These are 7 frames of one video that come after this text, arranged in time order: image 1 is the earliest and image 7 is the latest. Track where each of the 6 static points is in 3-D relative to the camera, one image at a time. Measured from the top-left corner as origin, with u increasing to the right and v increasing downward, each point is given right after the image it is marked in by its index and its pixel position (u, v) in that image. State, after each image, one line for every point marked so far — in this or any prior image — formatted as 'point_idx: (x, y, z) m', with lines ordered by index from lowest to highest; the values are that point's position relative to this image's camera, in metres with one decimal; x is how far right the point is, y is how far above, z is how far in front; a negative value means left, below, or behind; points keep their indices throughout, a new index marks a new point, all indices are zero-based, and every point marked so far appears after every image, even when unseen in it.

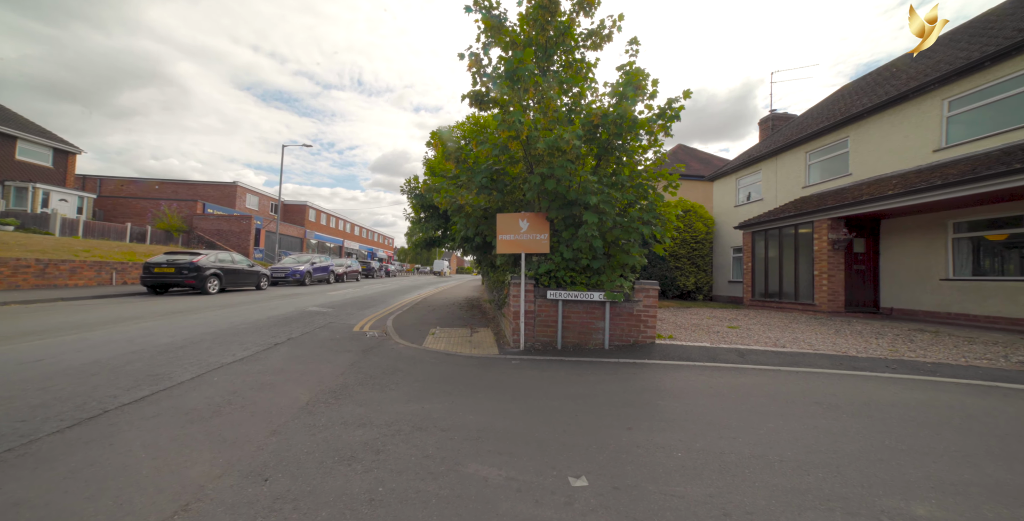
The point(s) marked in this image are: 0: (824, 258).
0: (+10.3, +0.1, +12.5) m
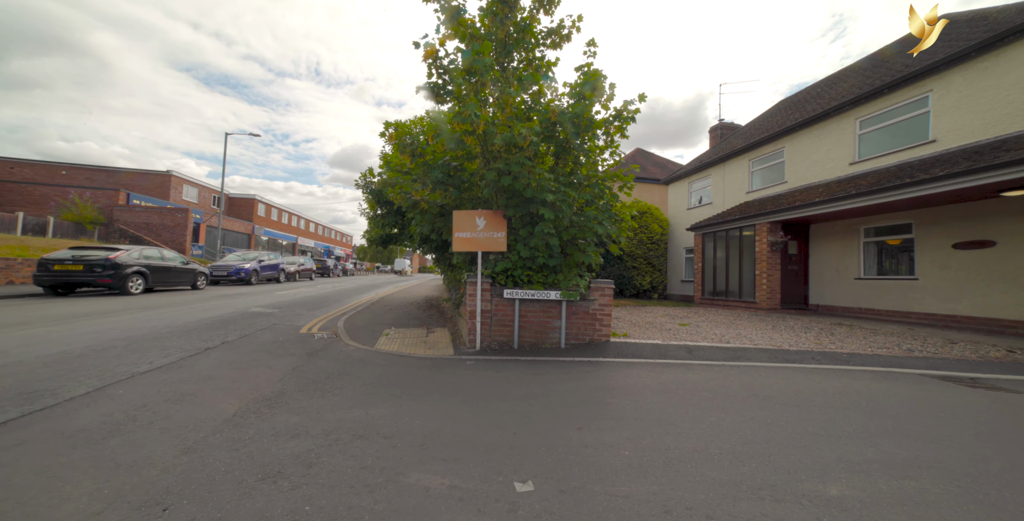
0: (+8.9, +0.1, +13.3) m
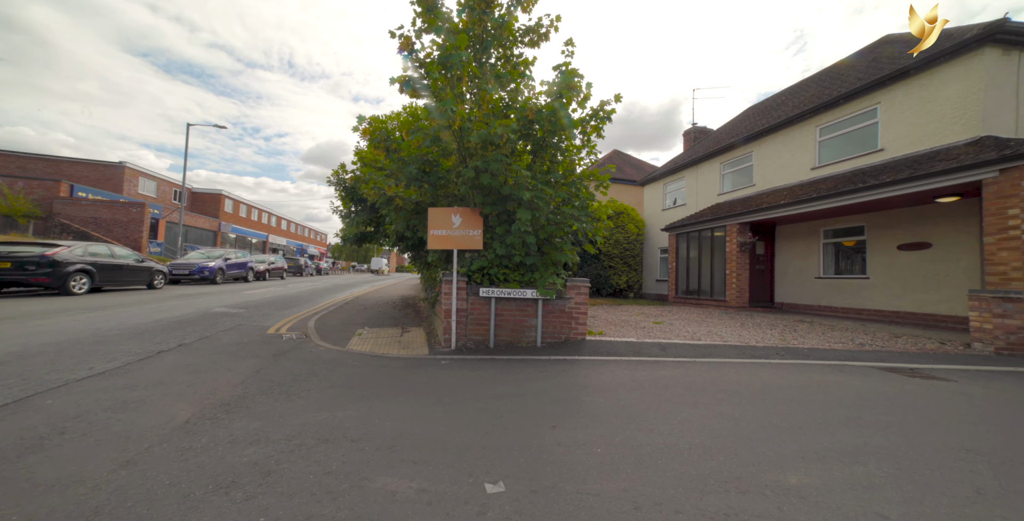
0: (+8.1, +0.1, +13.8) m
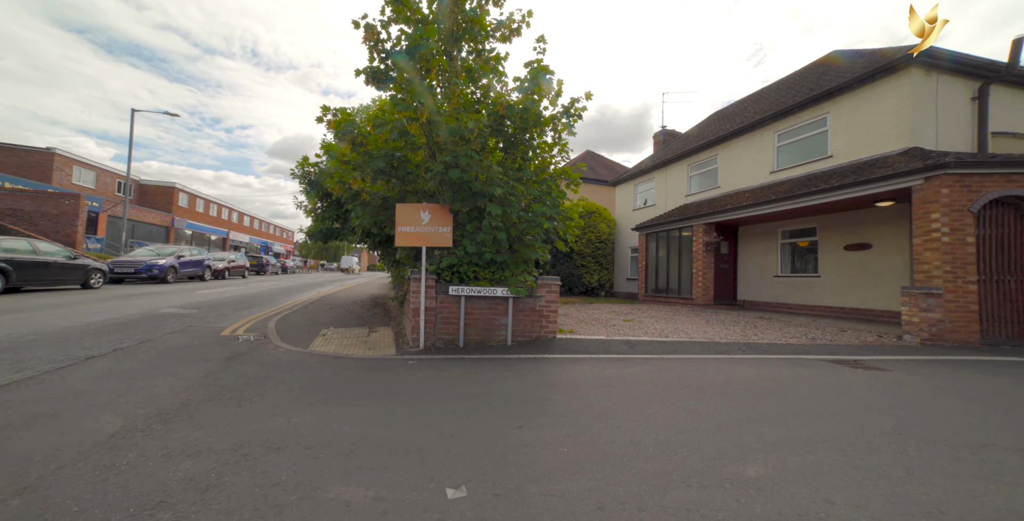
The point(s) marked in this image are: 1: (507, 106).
0: (+7.1, +0.1, +14.2) m
1: (-0.1, +2.4, +5.8) m
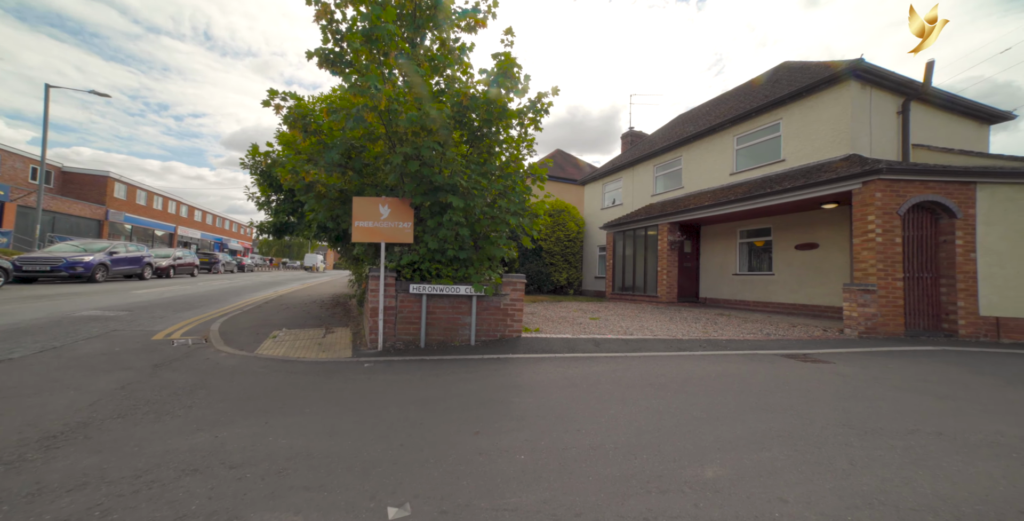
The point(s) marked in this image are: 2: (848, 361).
0: (+5.9, +0.2, +14.6) m
1: (-0.6, +2.4, +5.6) m
2: (+5.7, -1.7, +6.4) m
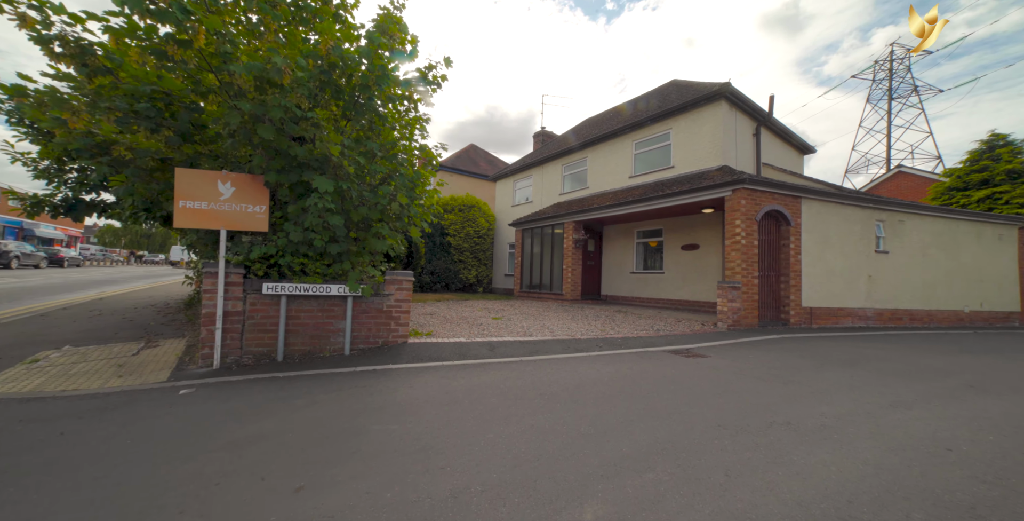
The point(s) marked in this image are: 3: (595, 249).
0: (+2.2, +0.3, +14.8) m
1: (-2.1, +2.5, +4.6) m
2: (+3.8, -1.7, +6.9) m
3: (+3.4, +0.5, +15.7) m
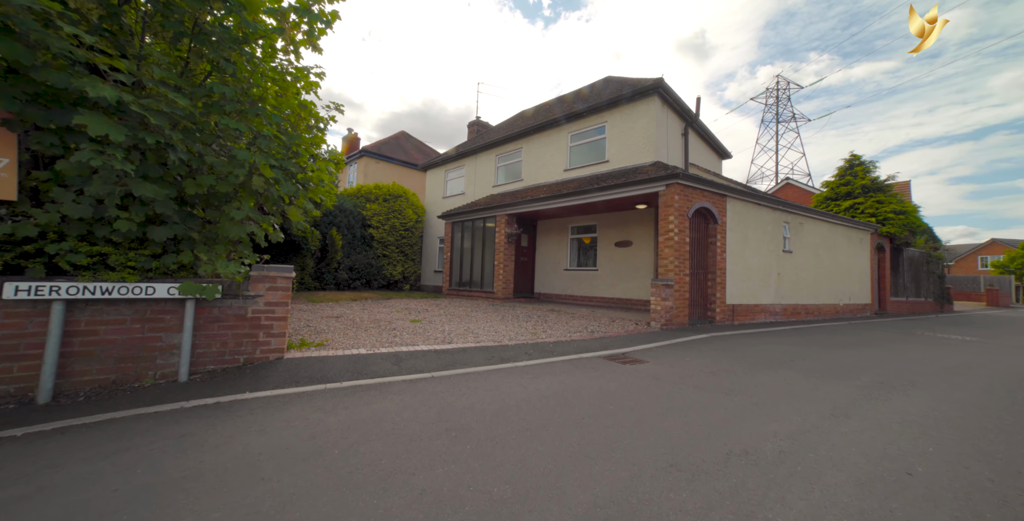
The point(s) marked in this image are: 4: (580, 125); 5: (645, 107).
0: (-0.4, +0.4, +13.9) m
1: (-2.9, +2.6, +3.1) m
2: (+2.5, -1.7, +6.3) m
3: (+0.6, +0.6, +15.0) m
4: (+2.6, +5.0, +13.9) m
5: (+4.3, +4.9, +11.9) m
